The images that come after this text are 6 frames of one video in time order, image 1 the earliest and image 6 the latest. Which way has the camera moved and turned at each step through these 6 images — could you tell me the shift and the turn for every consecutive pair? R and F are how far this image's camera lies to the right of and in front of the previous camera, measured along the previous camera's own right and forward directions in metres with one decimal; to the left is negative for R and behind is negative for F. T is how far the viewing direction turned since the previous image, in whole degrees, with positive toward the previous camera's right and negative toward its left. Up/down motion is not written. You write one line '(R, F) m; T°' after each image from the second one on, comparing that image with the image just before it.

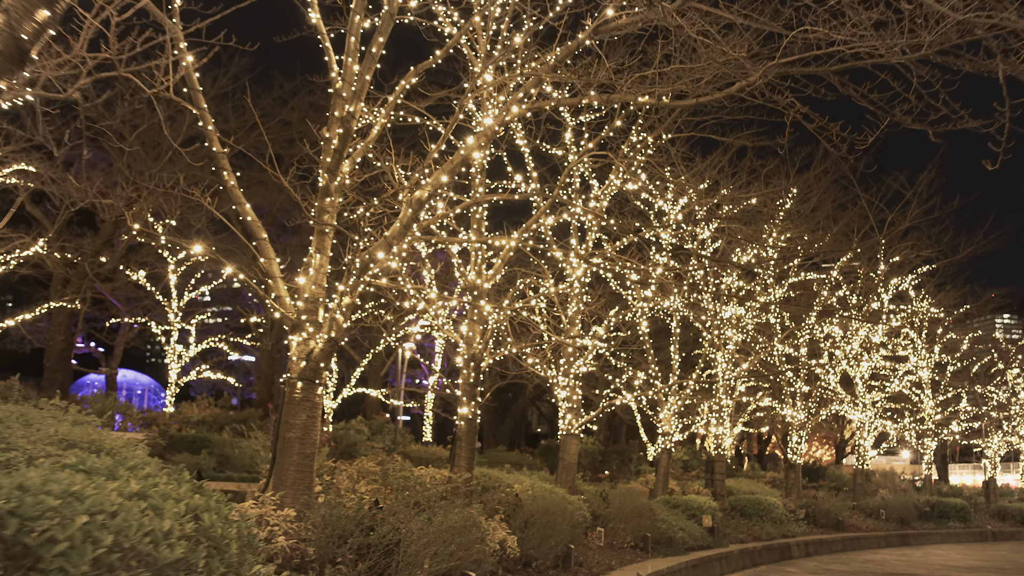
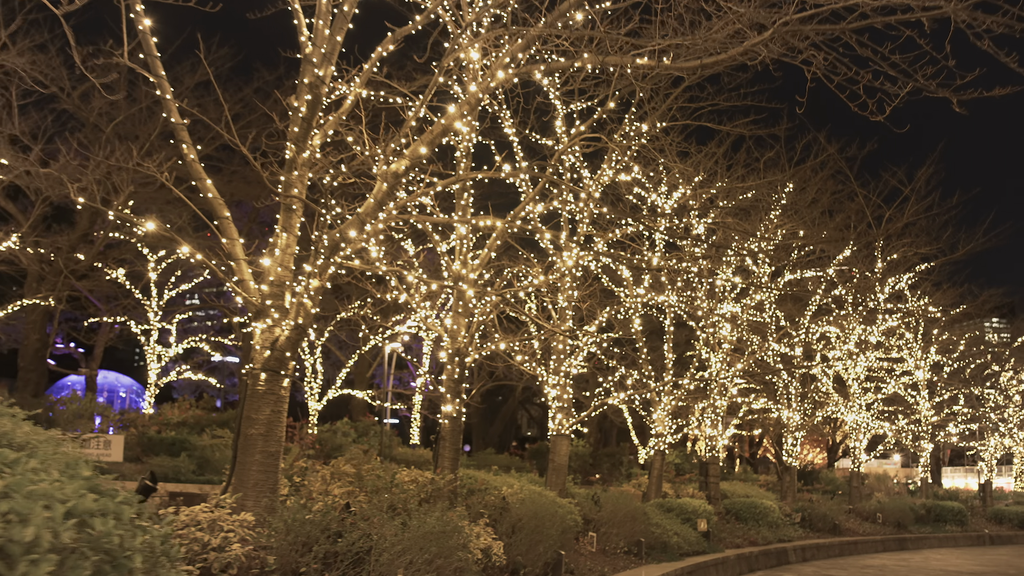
(0.0, +0.5) m; +1°
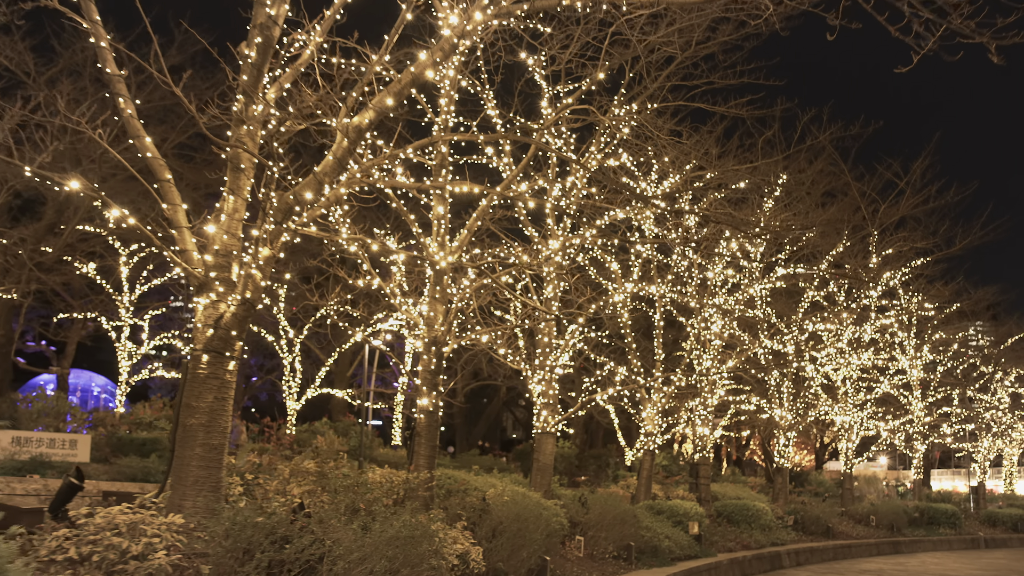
(0.0, +0.7) m; +1°
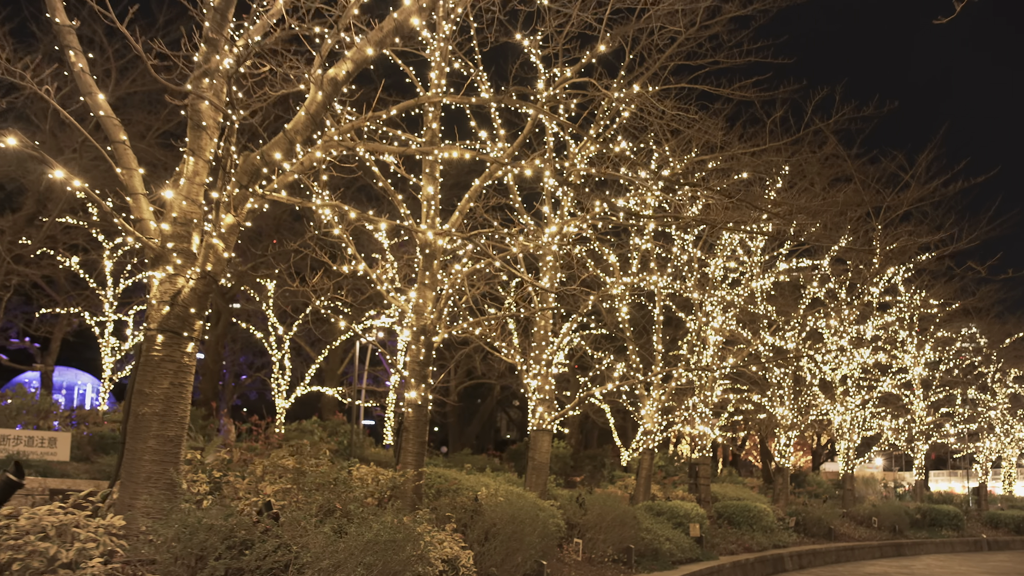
(0.0, +0.5) m; 0°
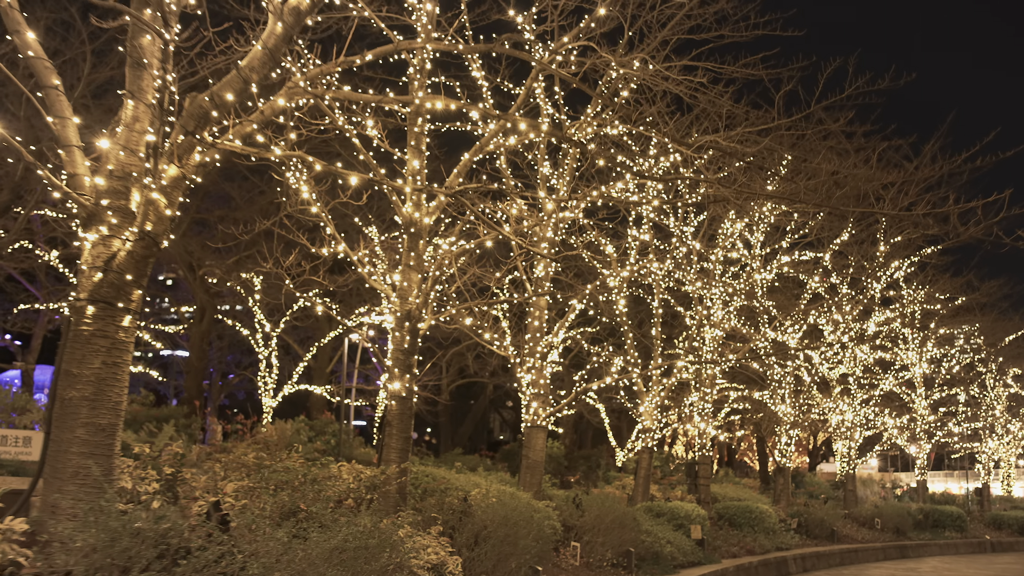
(0.0, +0.6) m; 0°
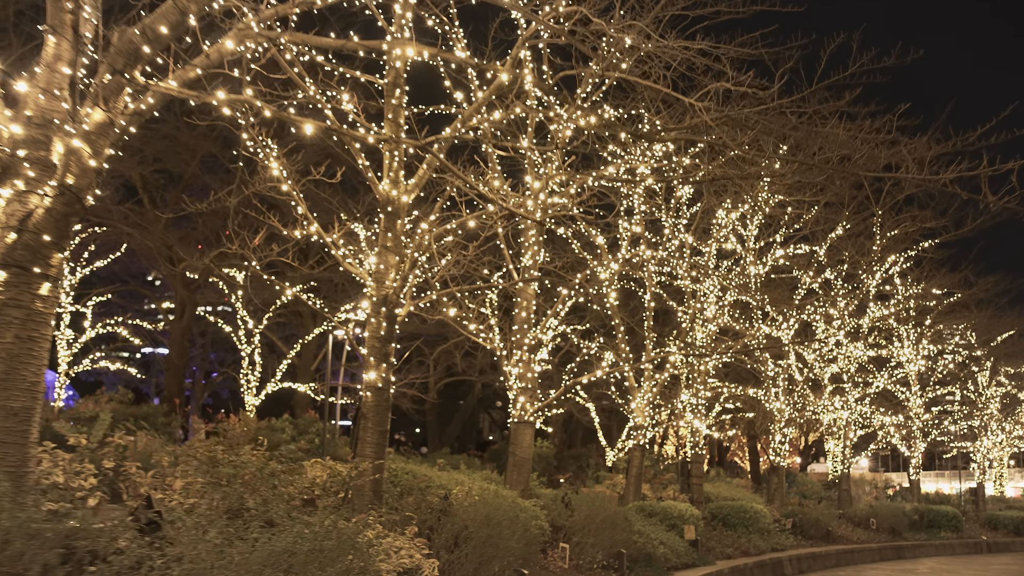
(0.0, +0.5) m; +1°
